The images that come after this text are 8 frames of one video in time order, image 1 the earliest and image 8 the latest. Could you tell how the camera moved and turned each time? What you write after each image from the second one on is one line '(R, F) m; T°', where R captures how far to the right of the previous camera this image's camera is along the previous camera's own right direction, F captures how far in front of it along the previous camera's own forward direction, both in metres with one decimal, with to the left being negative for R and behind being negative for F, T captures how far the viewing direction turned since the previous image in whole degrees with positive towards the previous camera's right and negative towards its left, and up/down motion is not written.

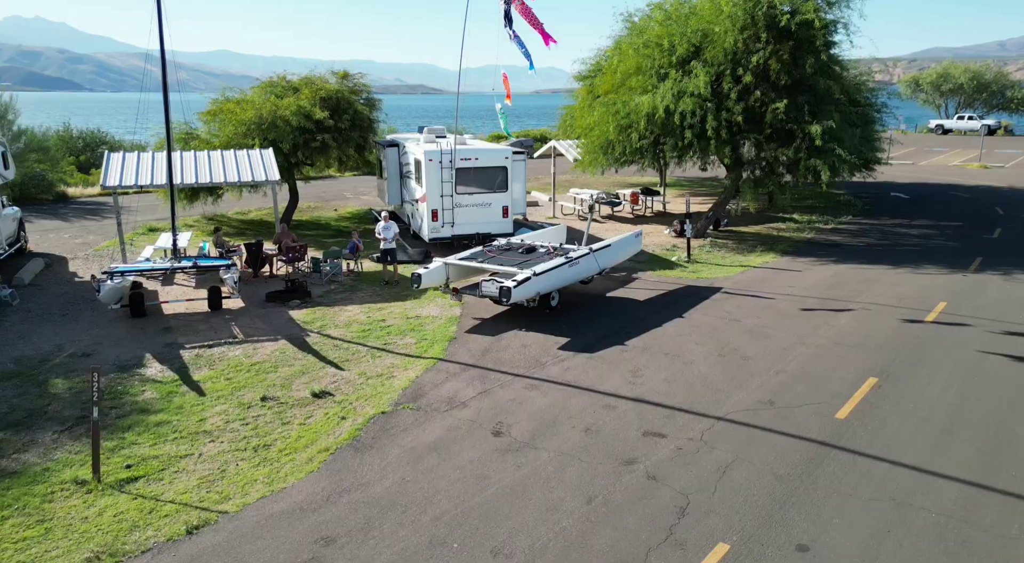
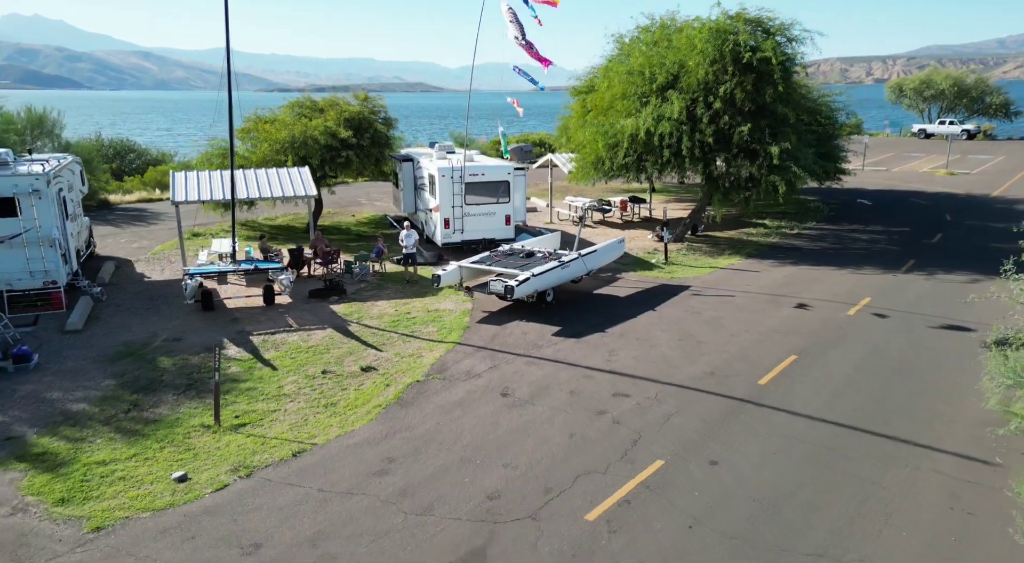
(-0.1, -2.3) m; 0°
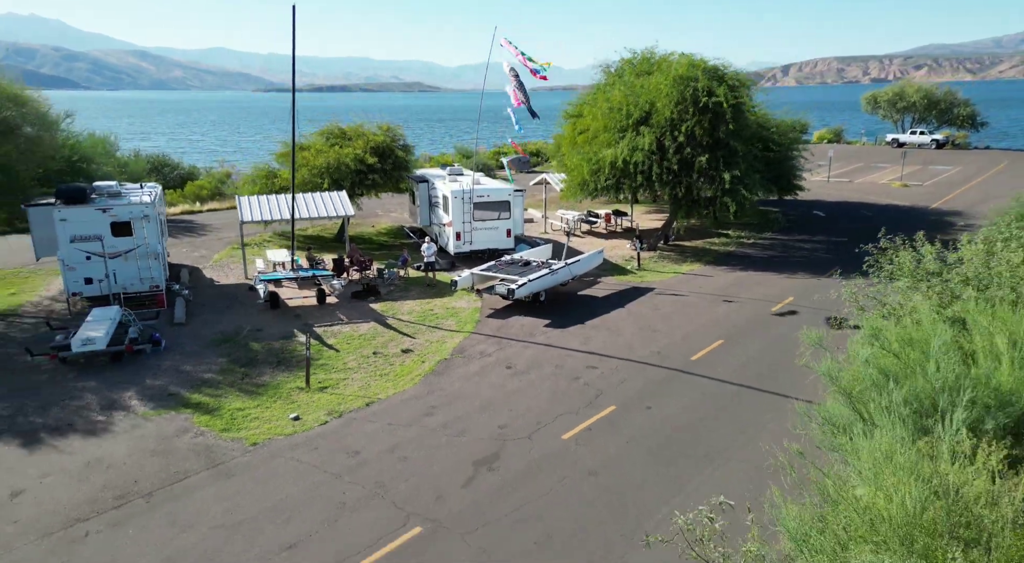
(-0.1, -3.6) m; 0°
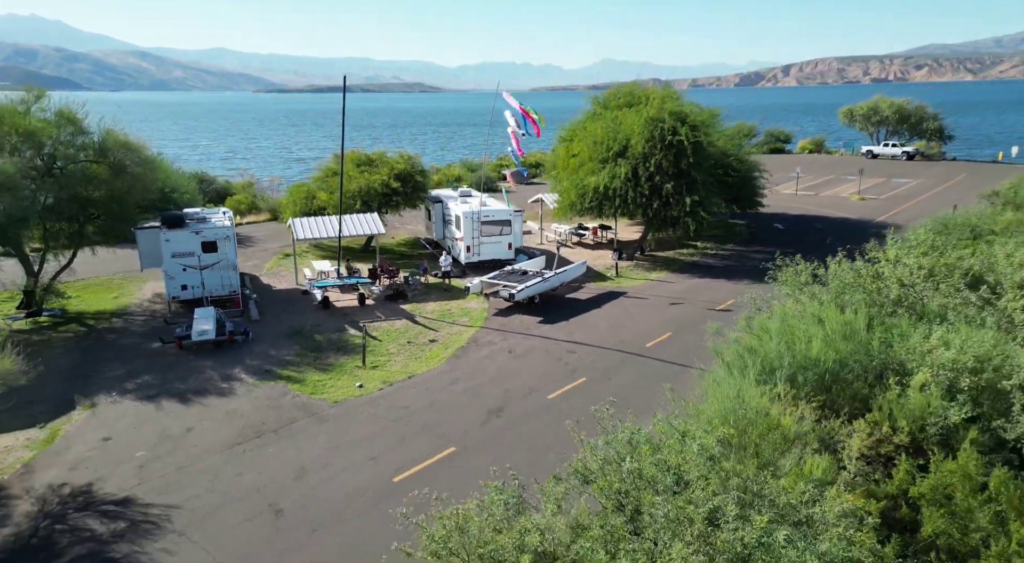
(0.0, -4.4) m; 0°
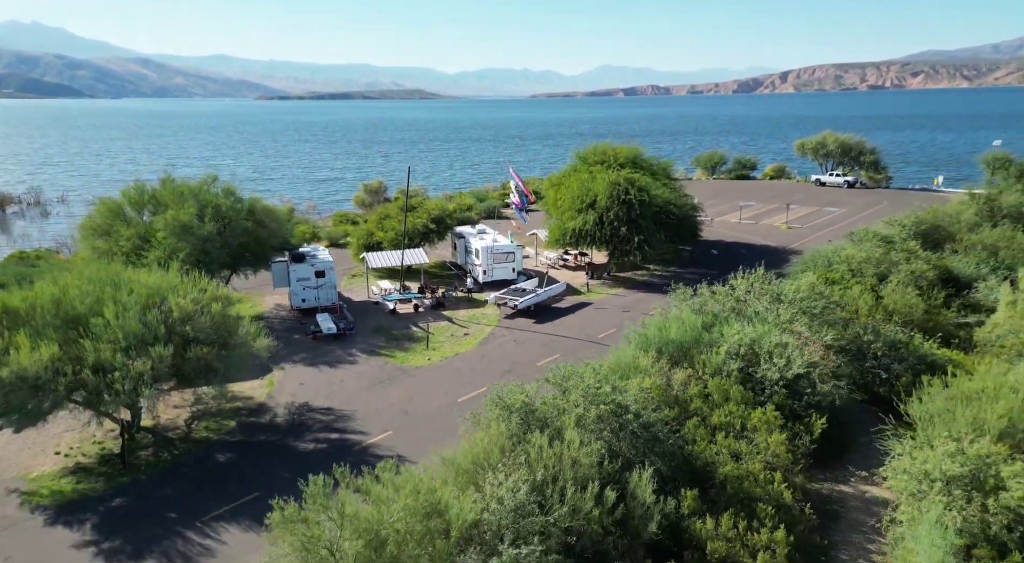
(-0.2, -10.8) m; 0°
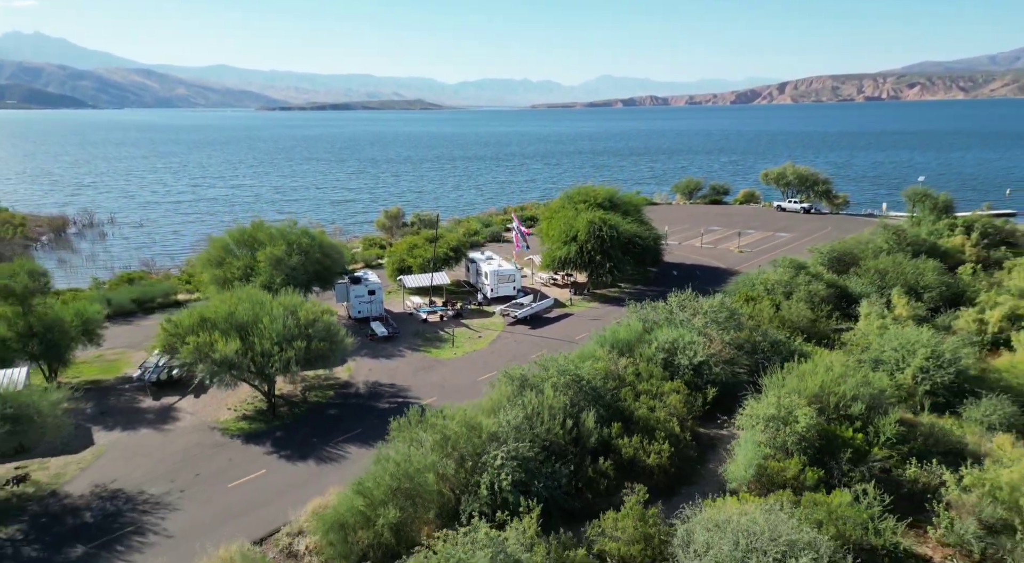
(-0.1, -10.8) m; 0°
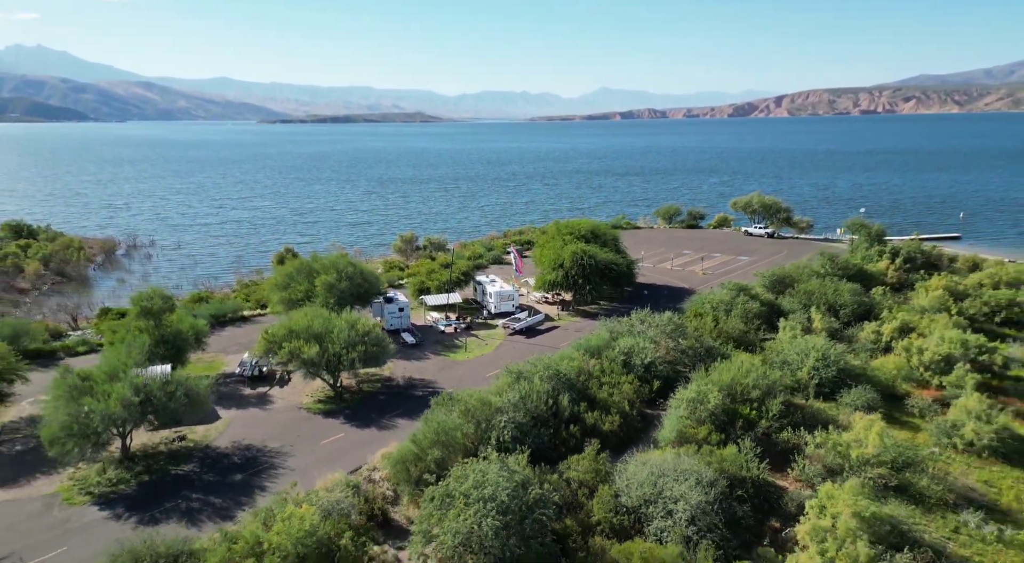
(0.0, -11.3) m; 0°
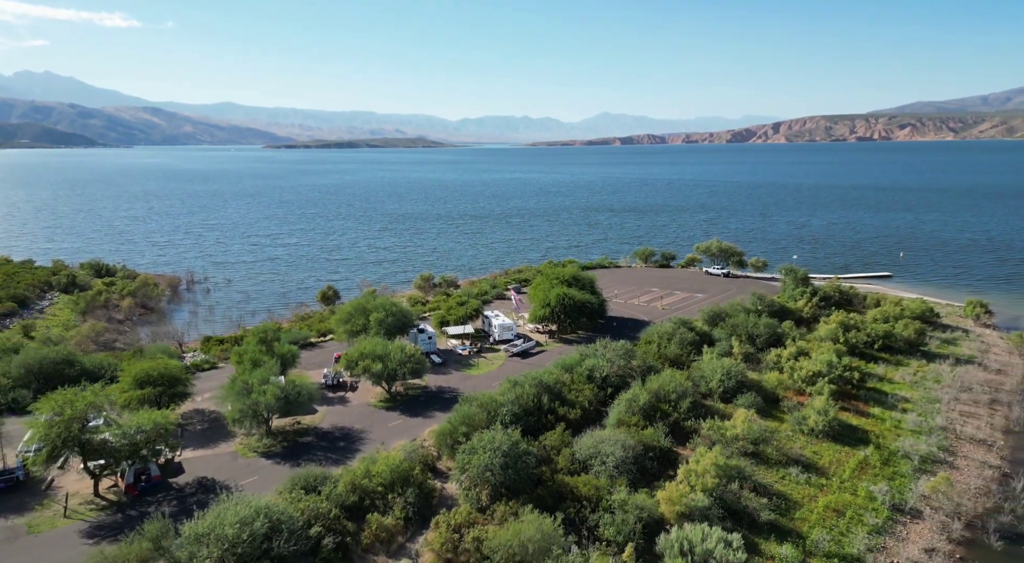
(+0.2, -19.3) m; 0°
